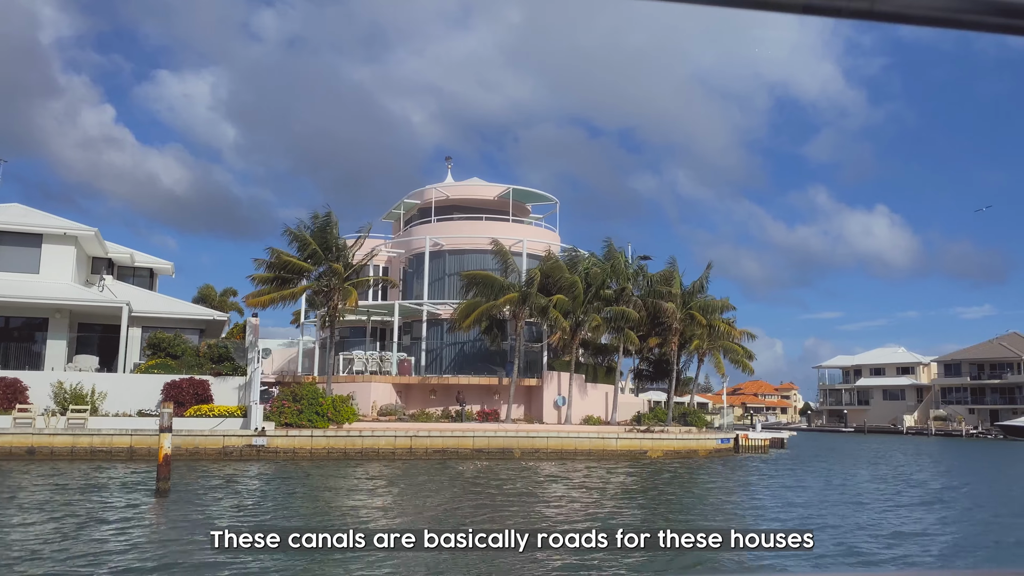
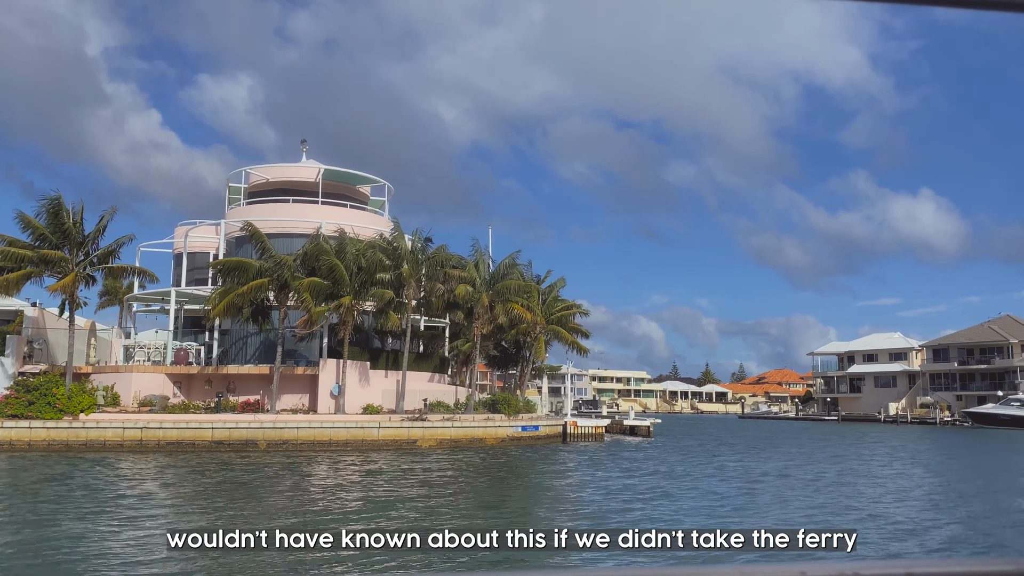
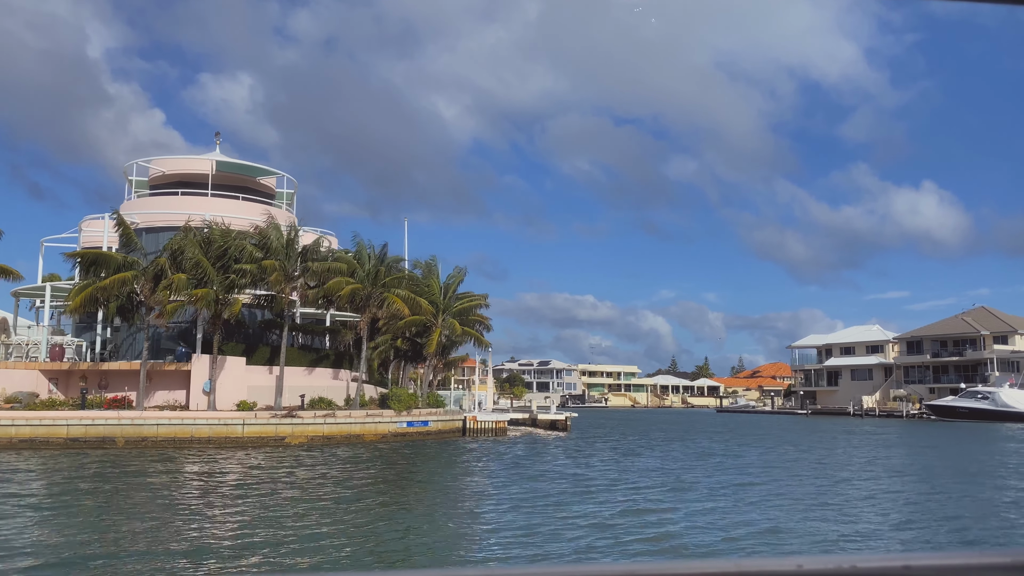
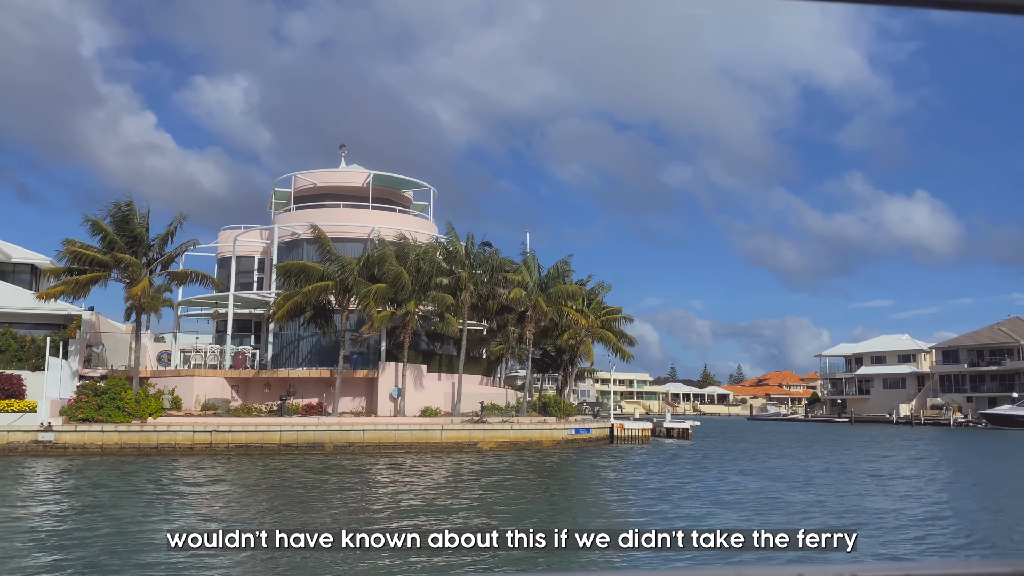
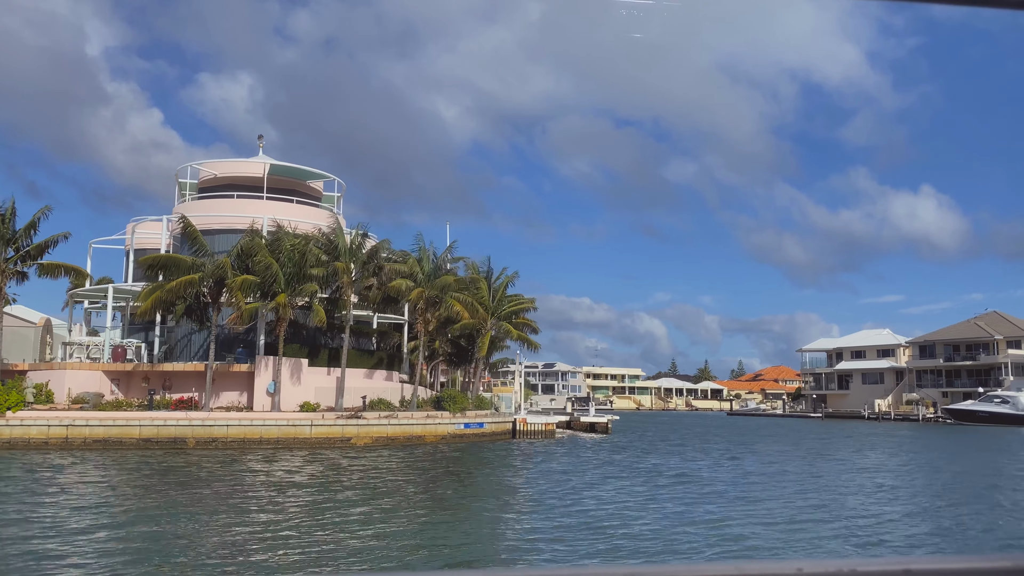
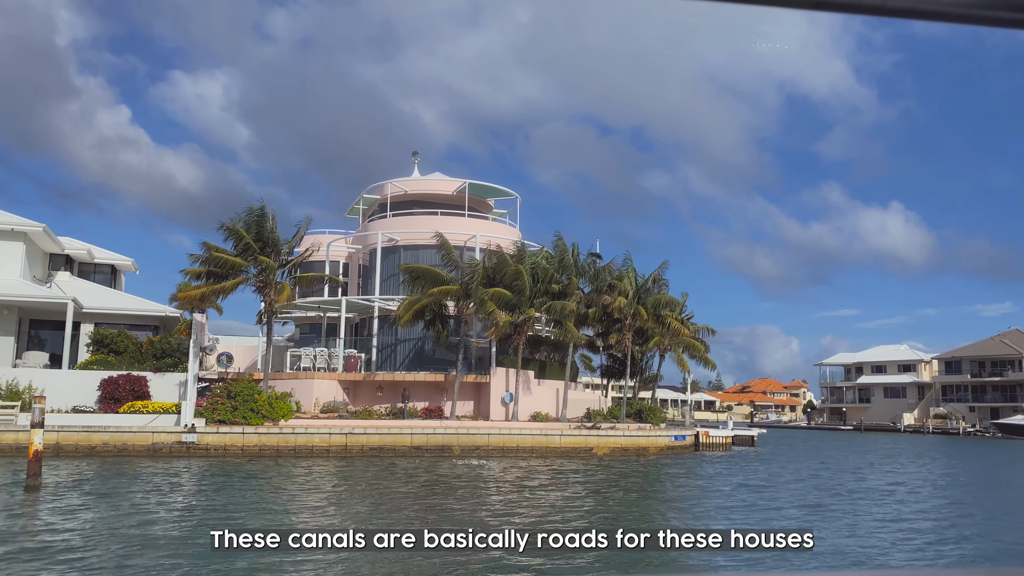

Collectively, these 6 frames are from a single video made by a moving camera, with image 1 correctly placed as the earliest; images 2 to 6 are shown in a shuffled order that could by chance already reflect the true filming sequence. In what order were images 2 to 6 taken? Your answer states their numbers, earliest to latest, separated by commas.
6, 4, 2, 5, 3
